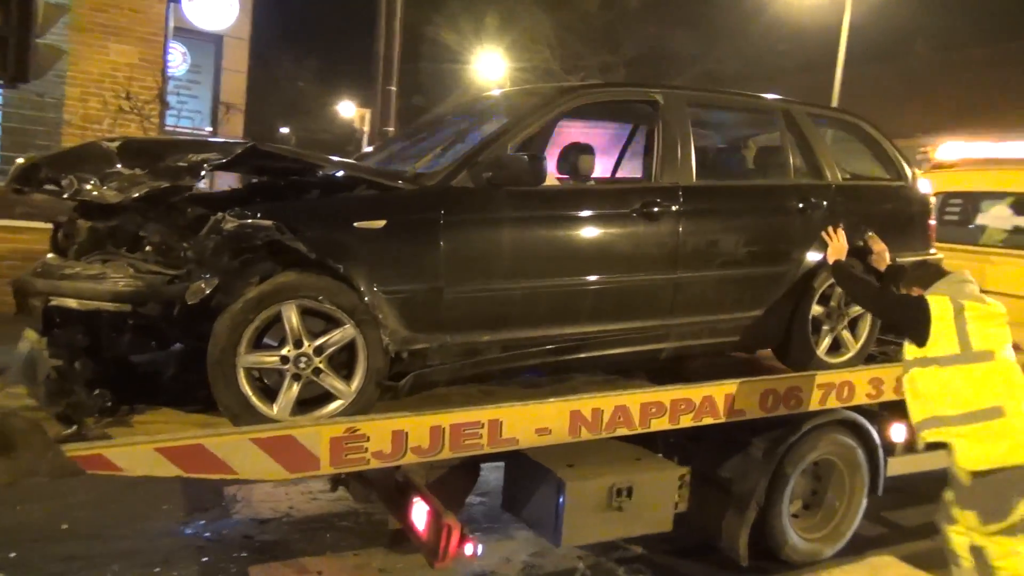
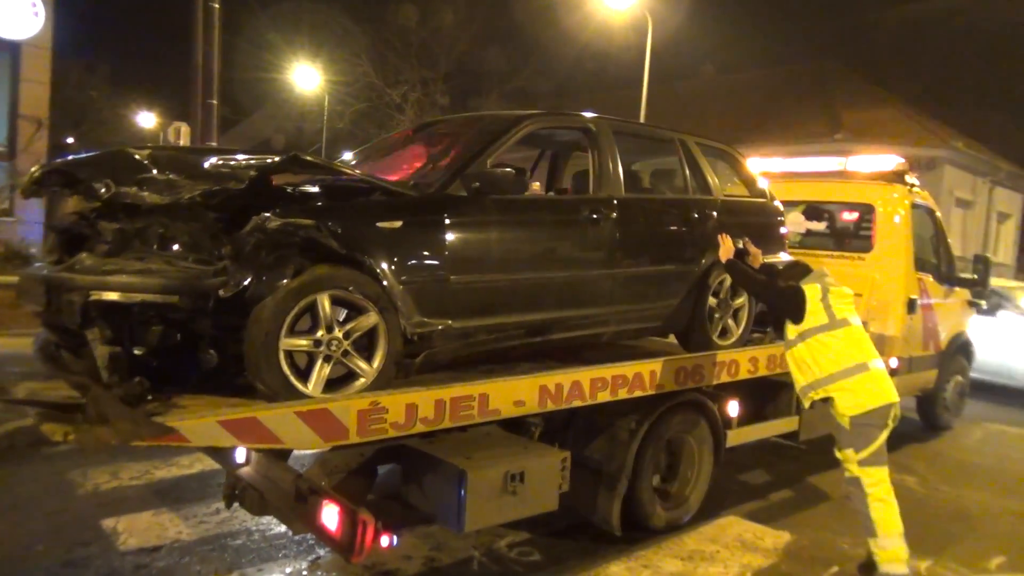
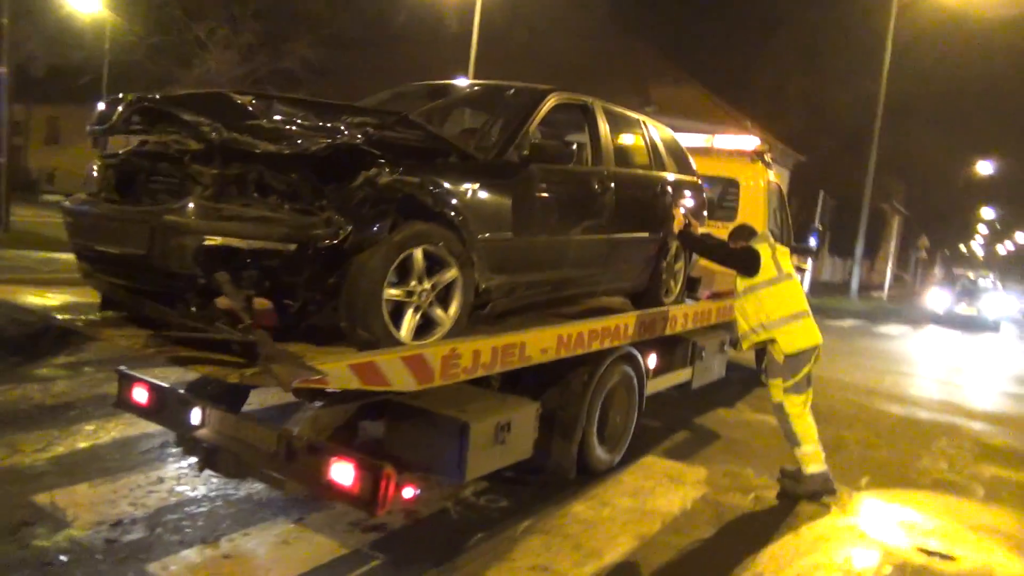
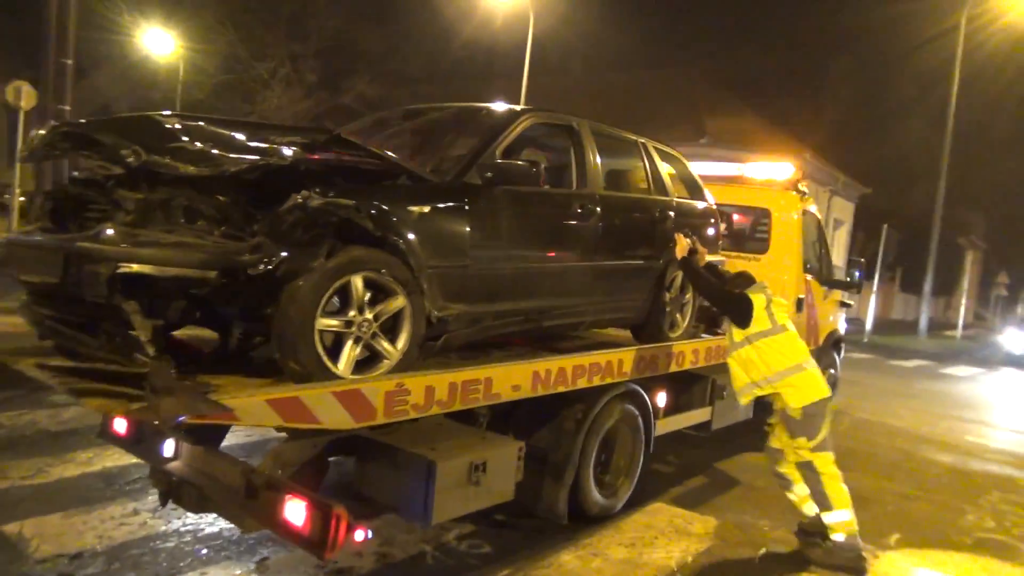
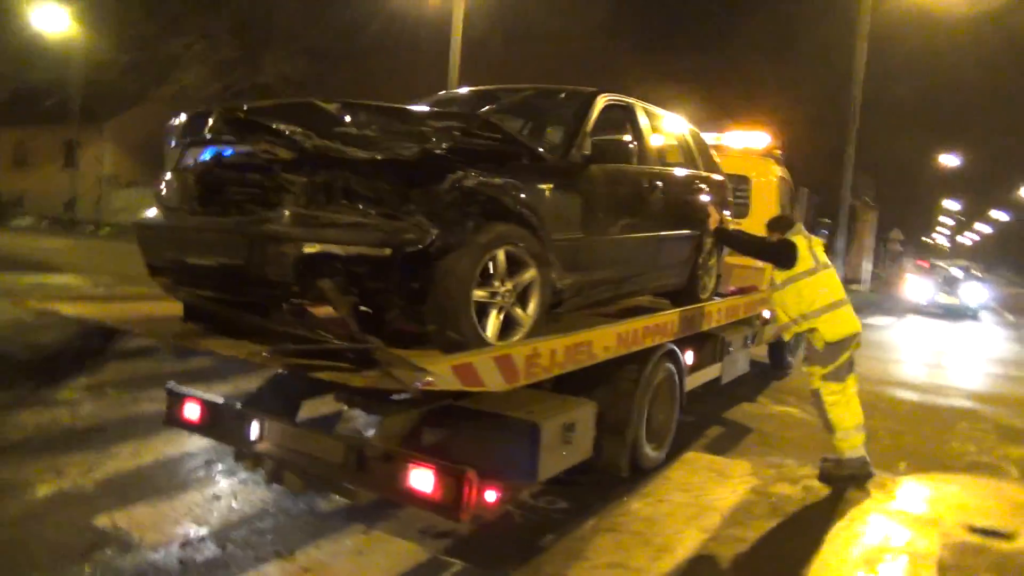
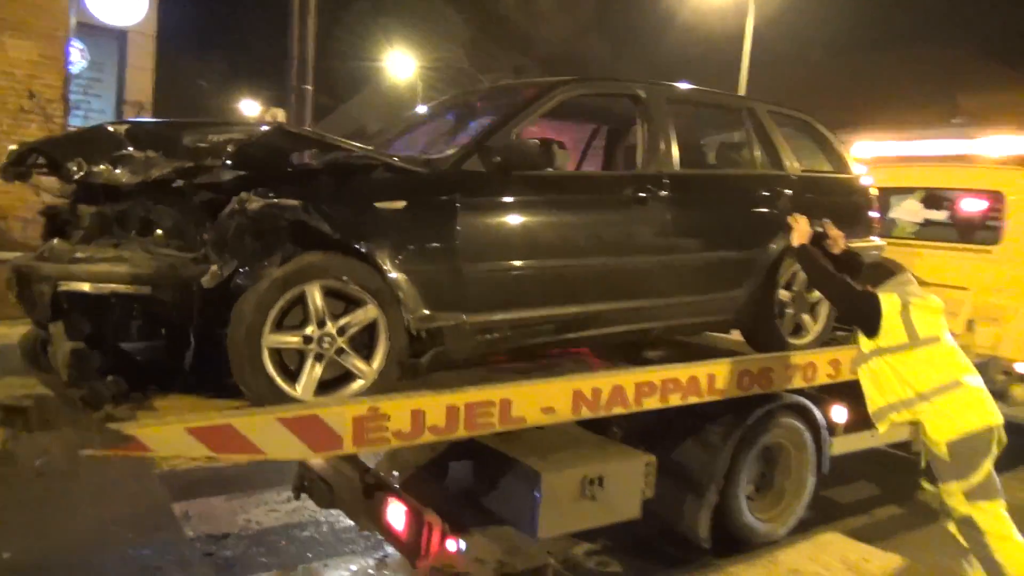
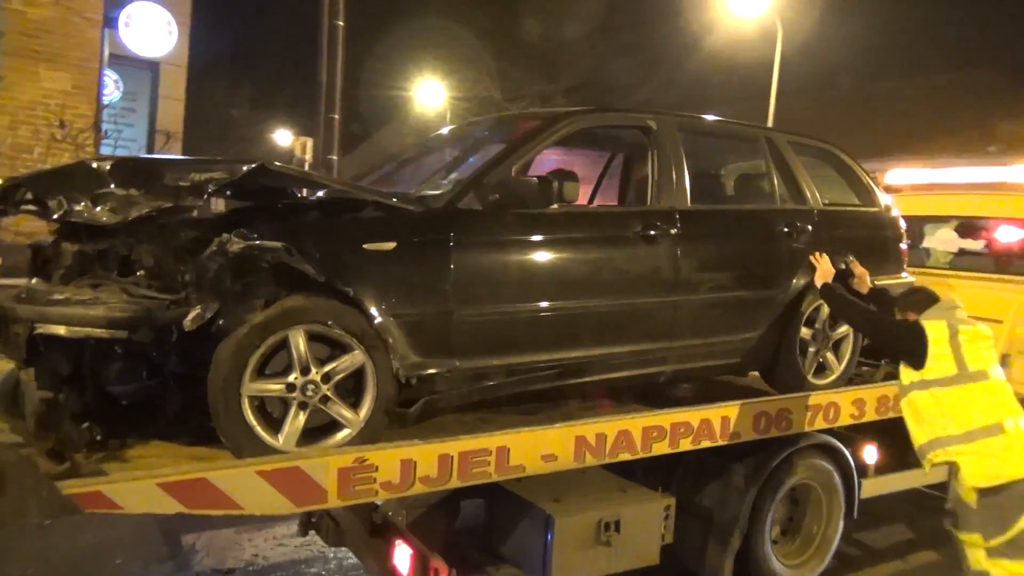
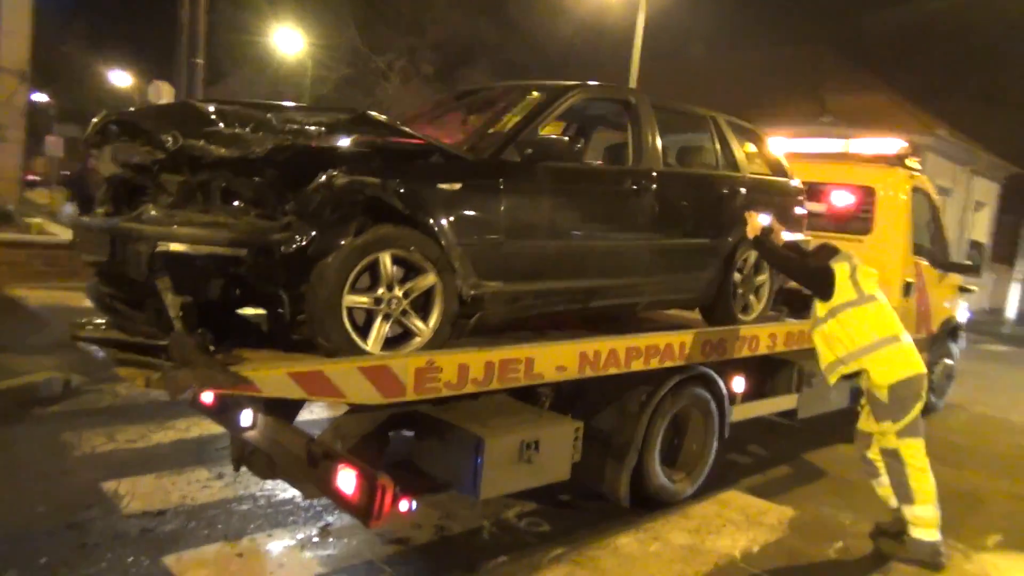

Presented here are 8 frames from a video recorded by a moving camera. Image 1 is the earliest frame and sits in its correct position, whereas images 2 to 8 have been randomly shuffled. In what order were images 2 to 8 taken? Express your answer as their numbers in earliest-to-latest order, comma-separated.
7, 6, 2, 8, 4, 3, 5
